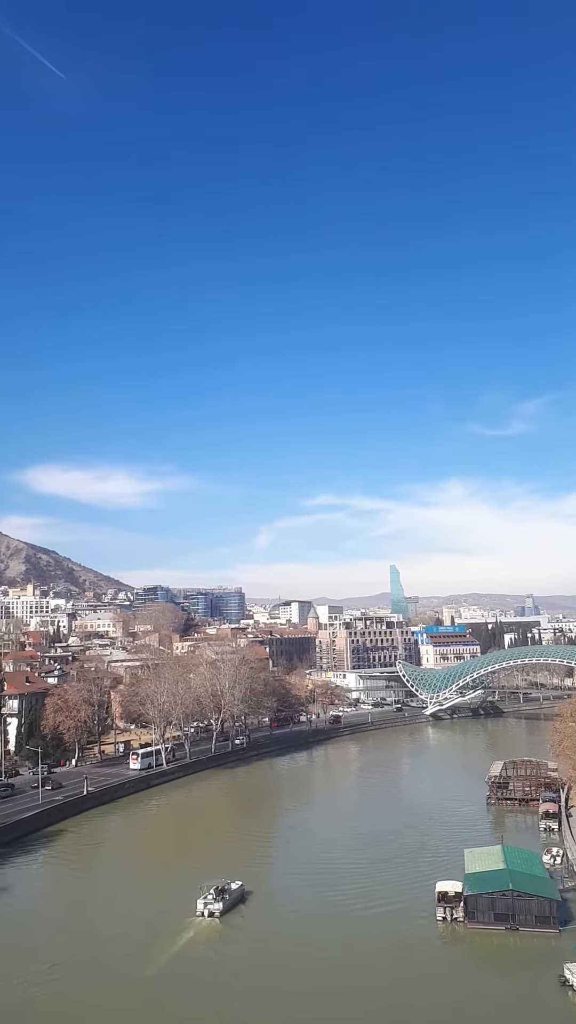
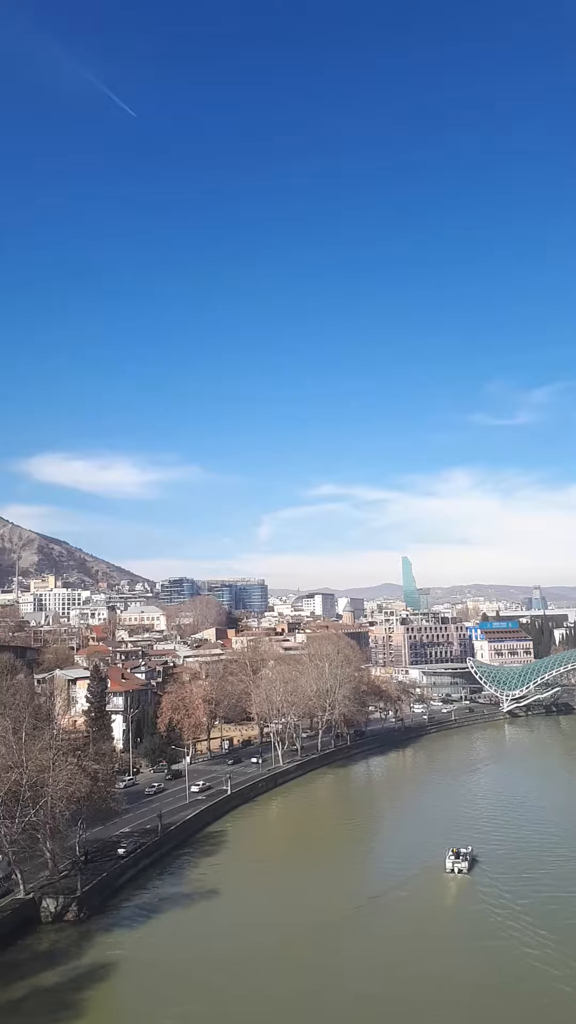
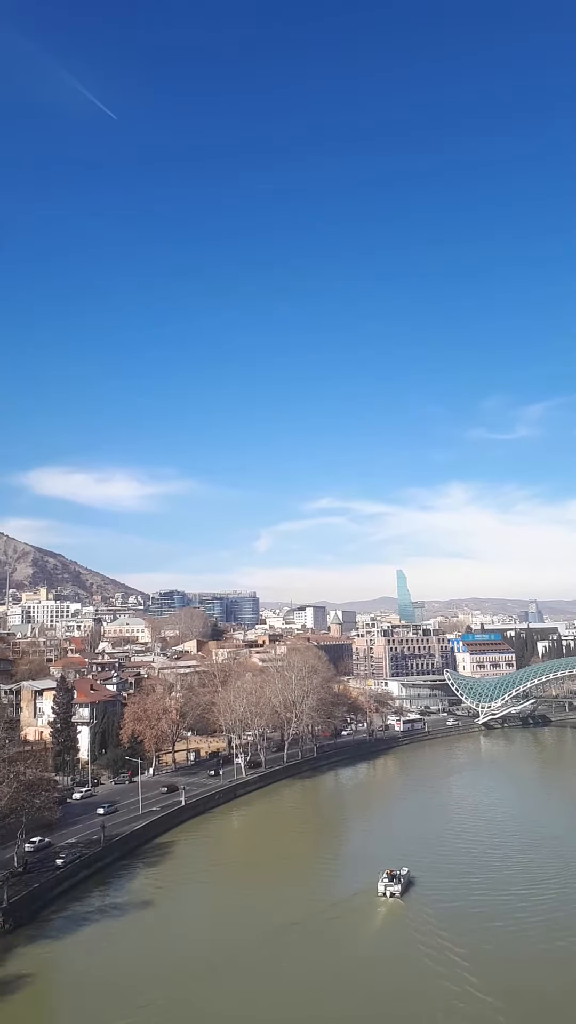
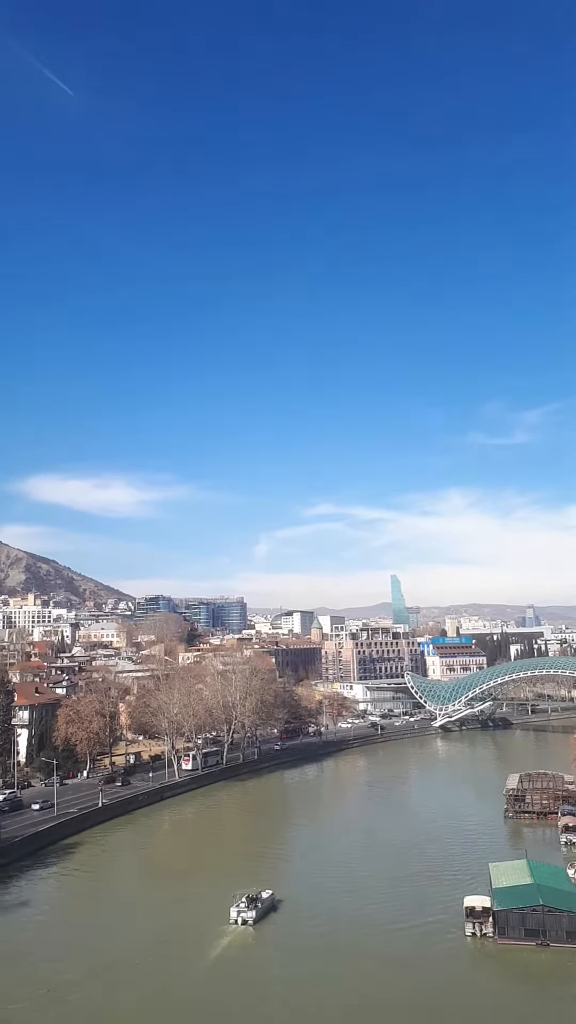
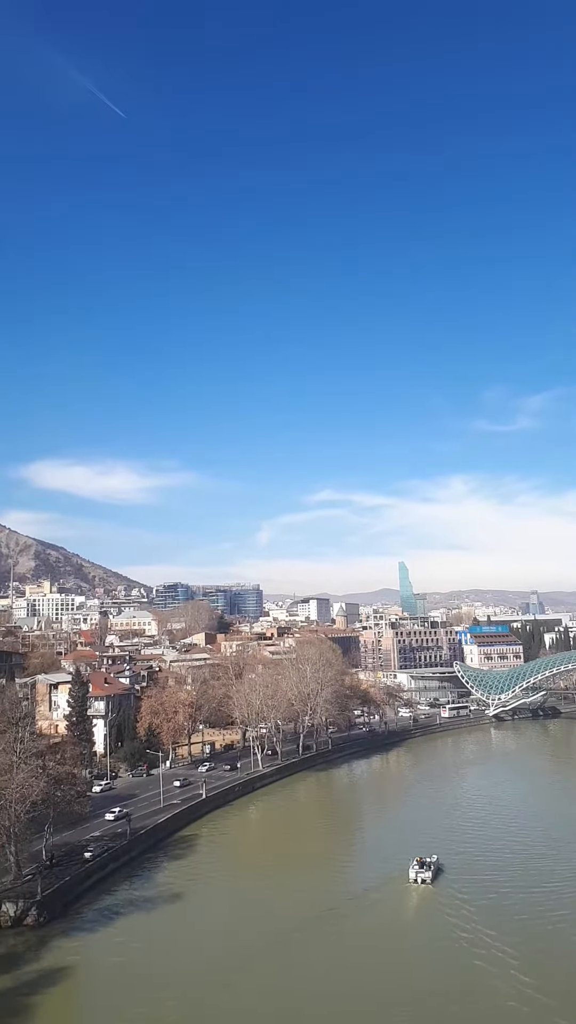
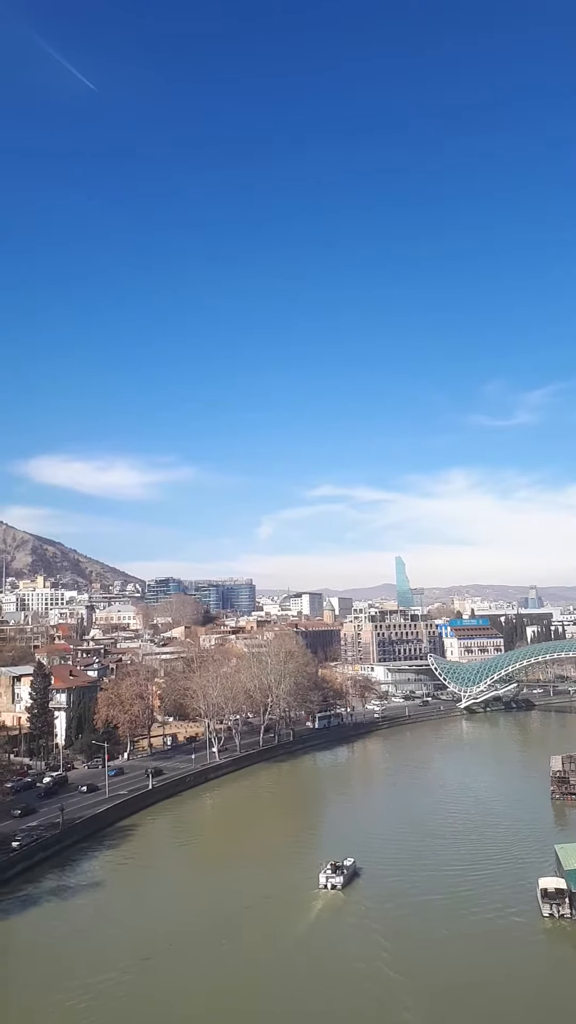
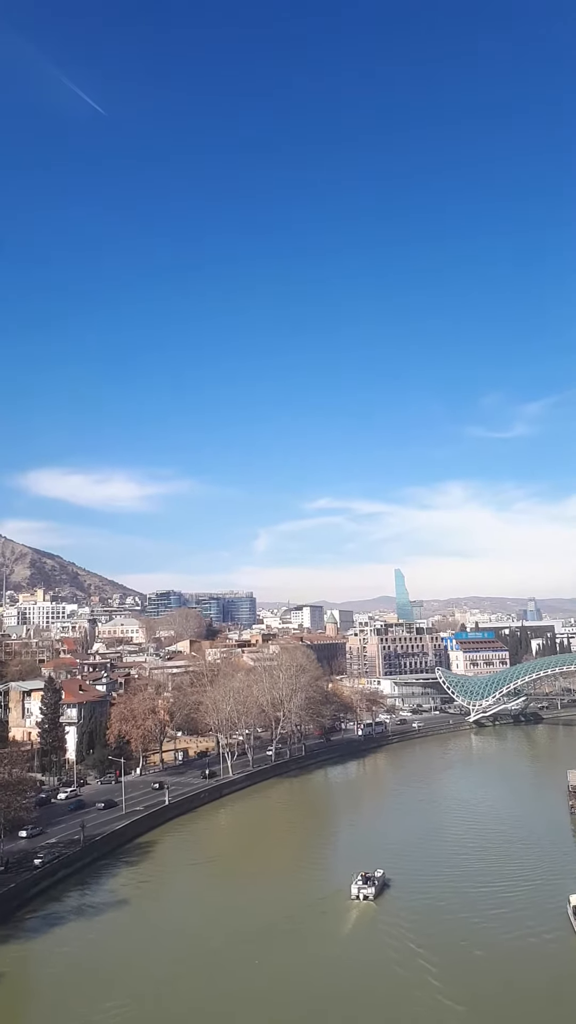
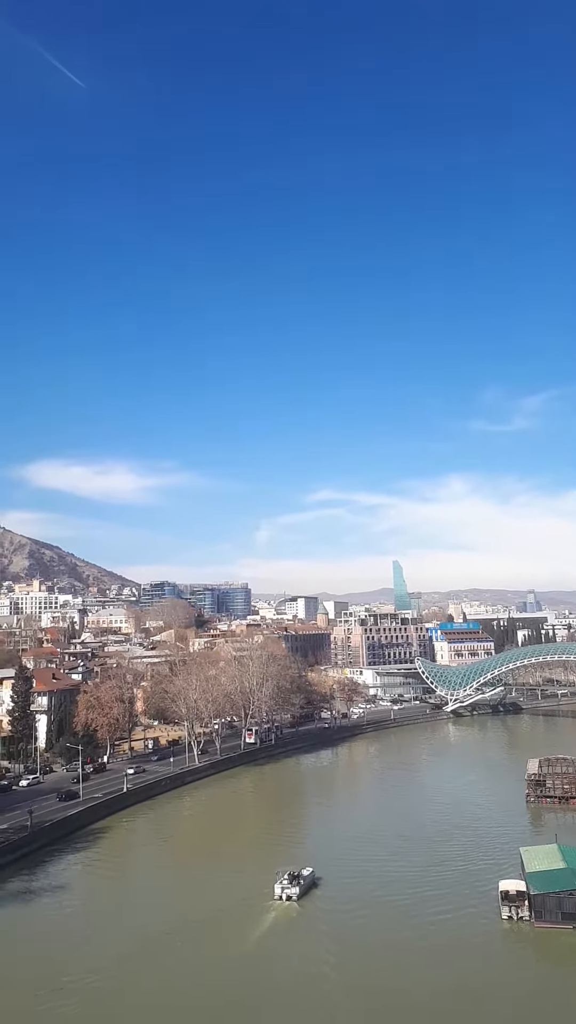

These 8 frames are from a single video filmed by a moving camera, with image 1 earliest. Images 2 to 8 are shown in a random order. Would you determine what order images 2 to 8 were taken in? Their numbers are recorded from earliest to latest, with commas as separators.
4, 8, 6, 7, 3, 5, 2
